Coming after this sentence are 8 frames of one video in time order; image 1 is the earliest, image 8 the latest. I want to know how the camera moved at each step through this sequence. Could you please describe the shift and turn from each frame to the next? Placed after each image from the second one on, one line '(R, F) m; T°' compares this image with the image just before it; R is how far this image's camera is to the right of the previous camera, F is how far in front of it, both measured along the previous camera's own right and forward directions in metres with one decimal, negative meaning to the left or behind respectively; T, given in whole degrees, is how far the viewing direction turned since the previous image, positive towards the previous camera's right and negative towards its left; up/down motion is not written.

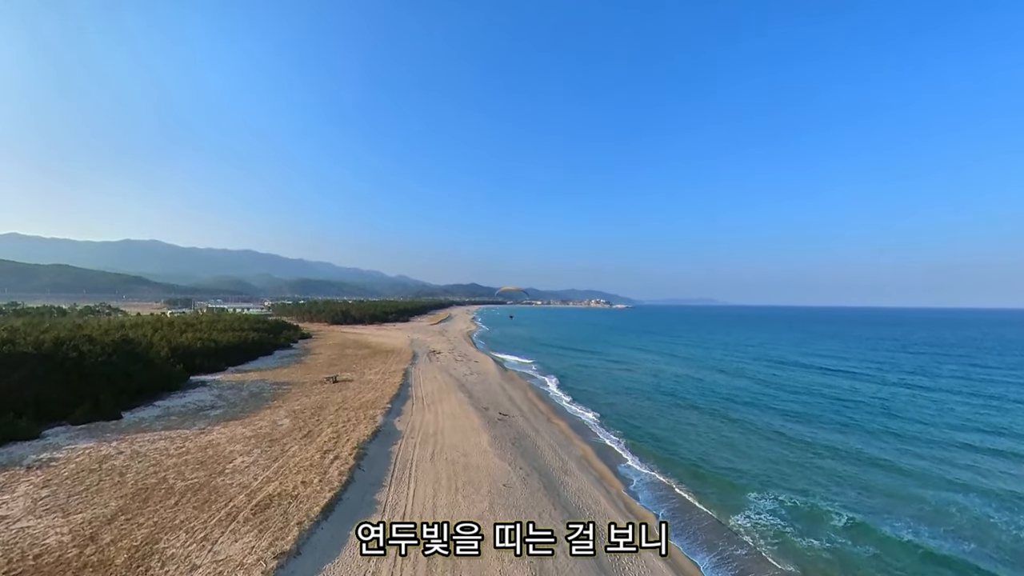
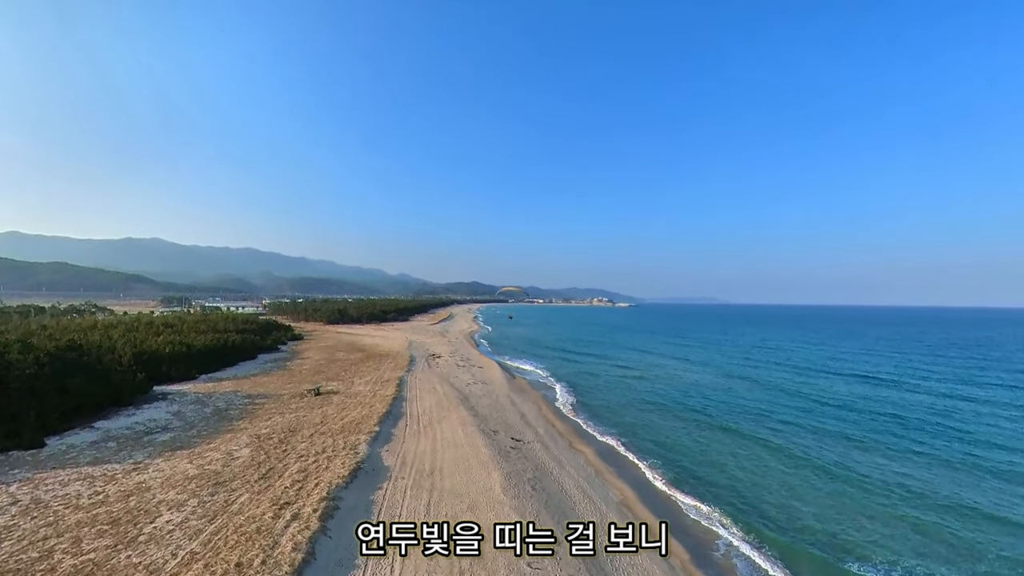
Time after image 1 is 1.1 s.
(-0.4, +2.7) m; 0°
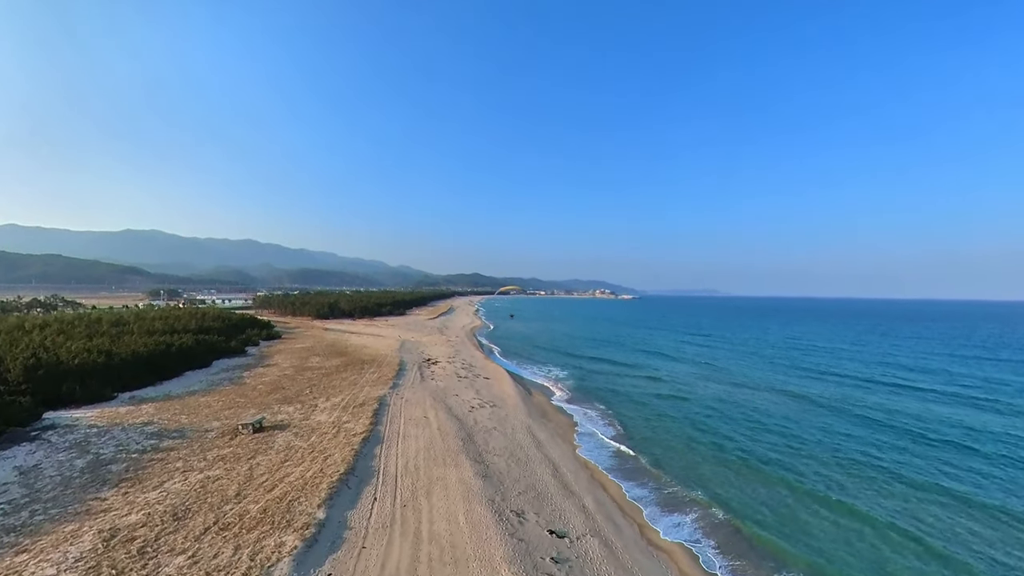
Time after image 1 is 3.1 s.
(-0.6, +4.9) m; 0°
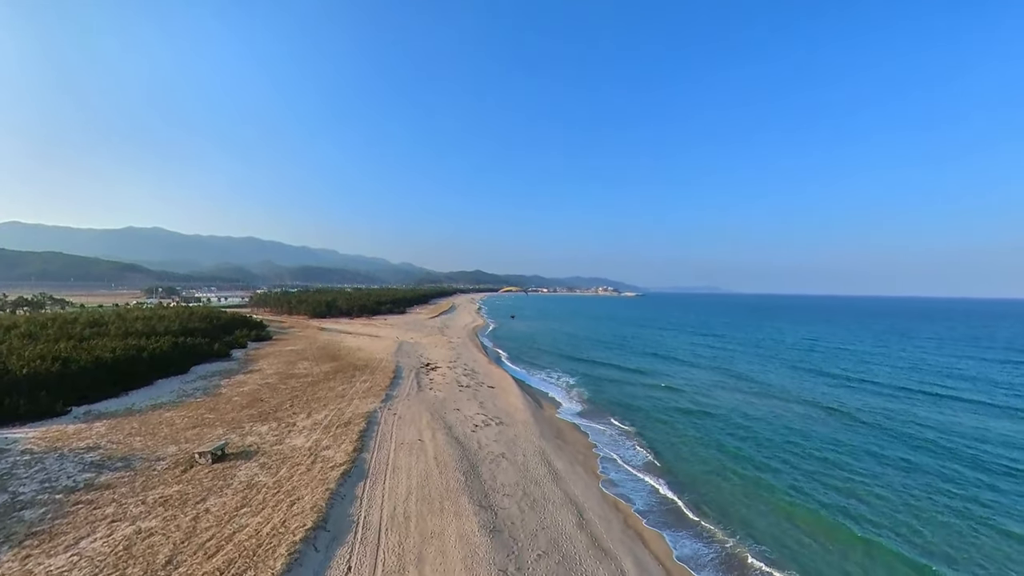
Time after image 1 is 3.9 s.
(-0.2, +2.0) m; 0°
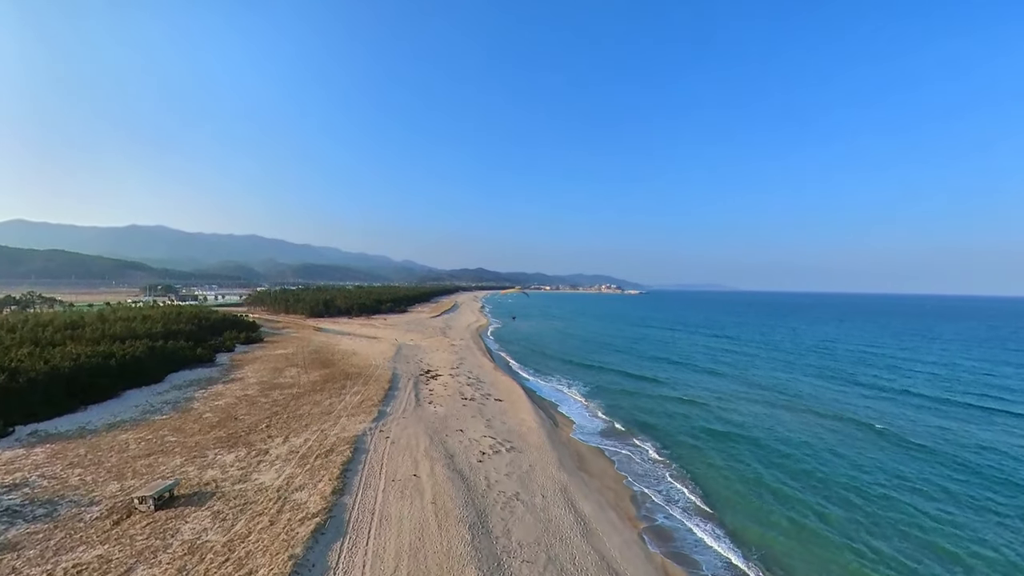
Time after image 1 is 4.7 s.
(-0.3, +1.9) m; 0°
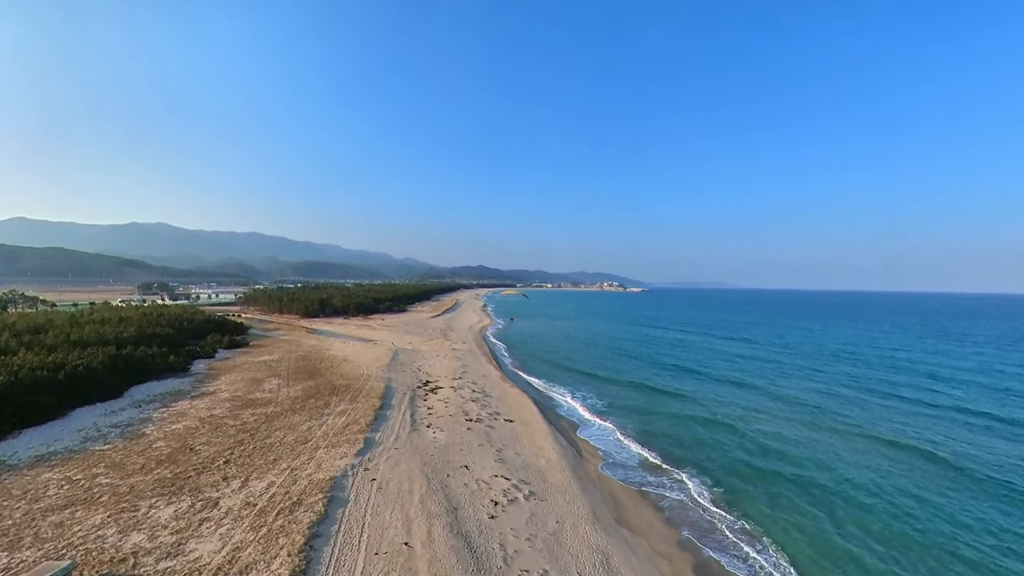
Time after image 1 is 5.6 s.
(-0.4, +2.3) m; 0°
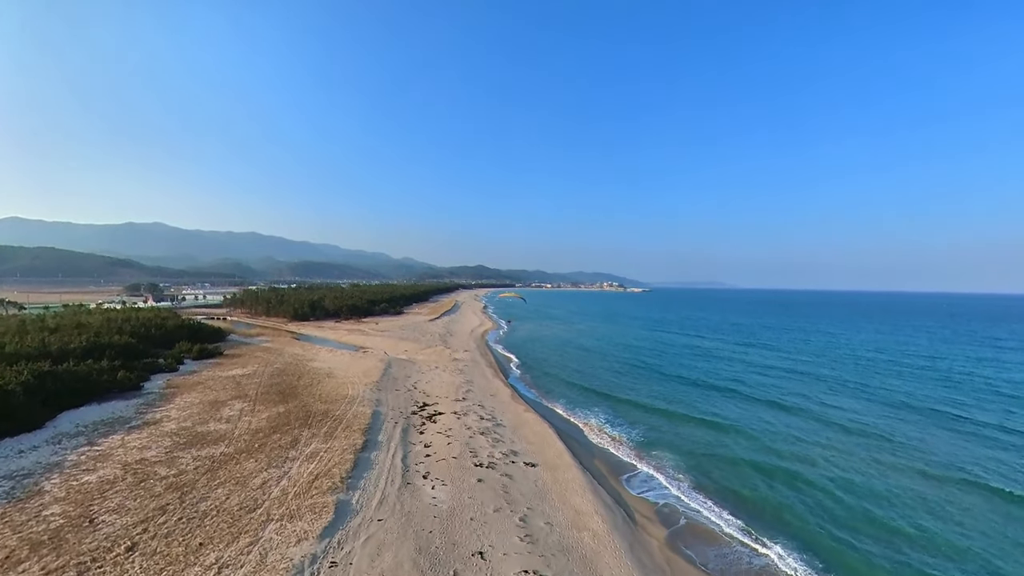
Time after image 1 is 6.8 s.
(-0.6, +3.0) m; 0°
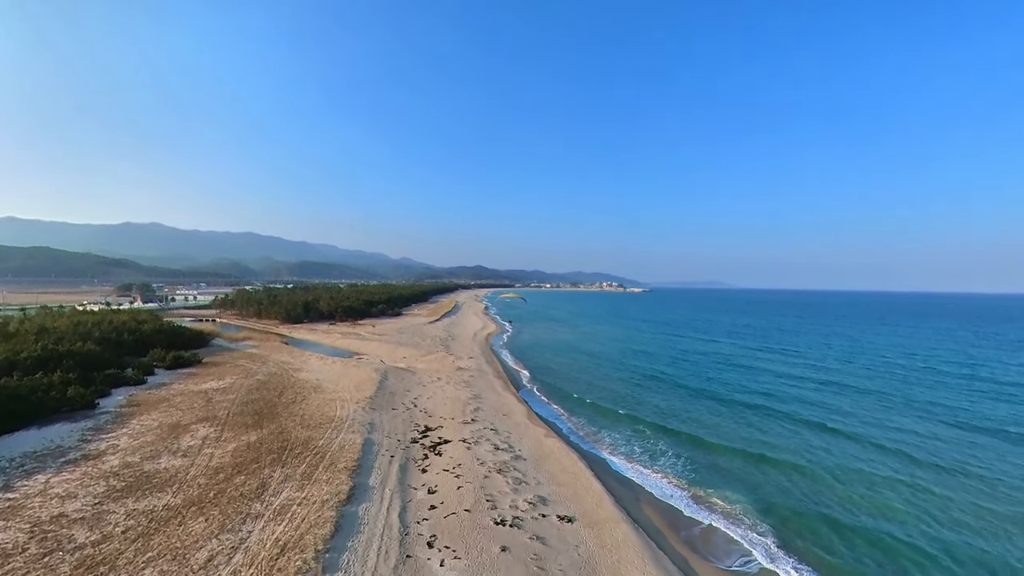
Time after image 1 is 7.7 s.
(-0.6, +2.3) m; 0°
